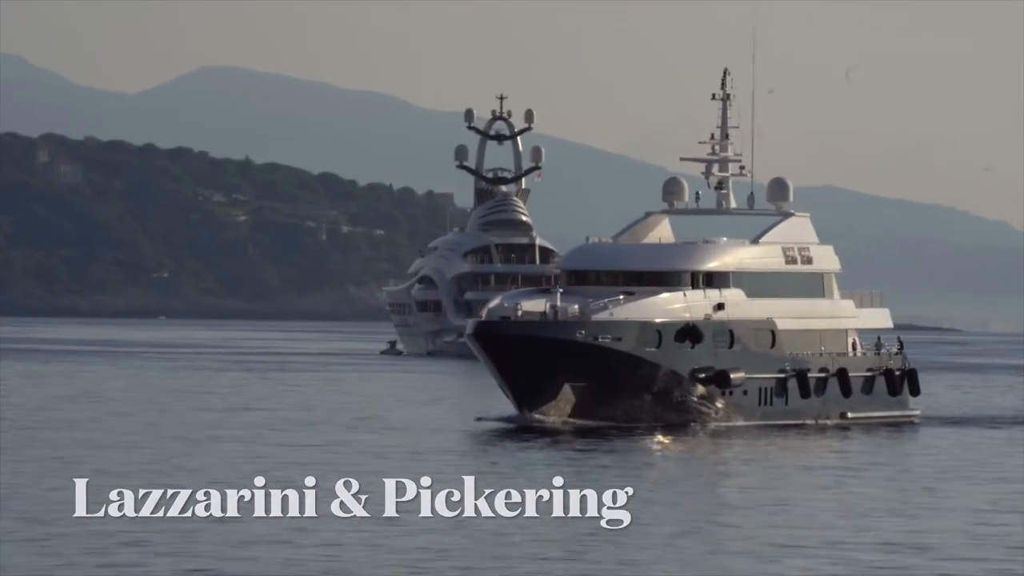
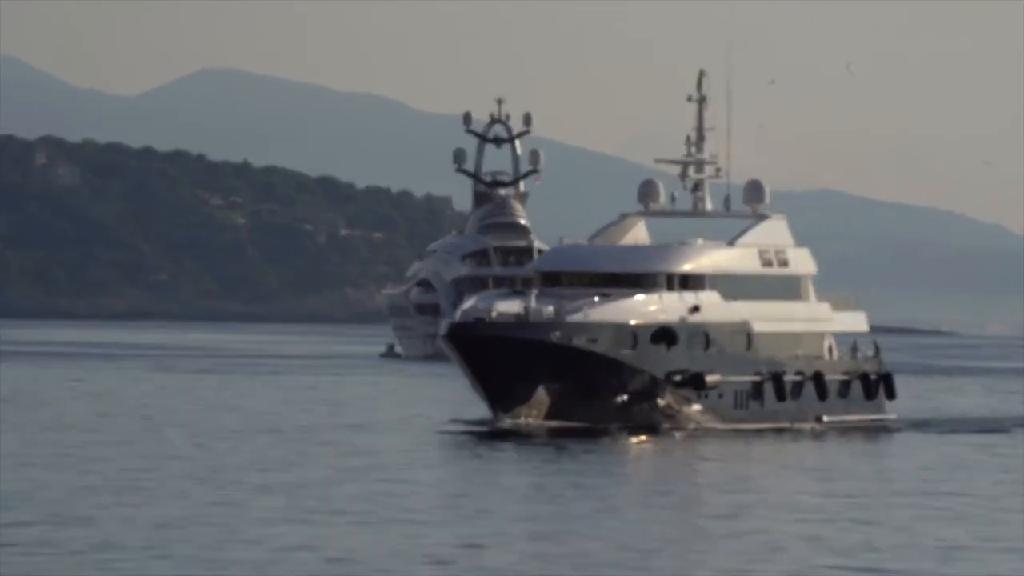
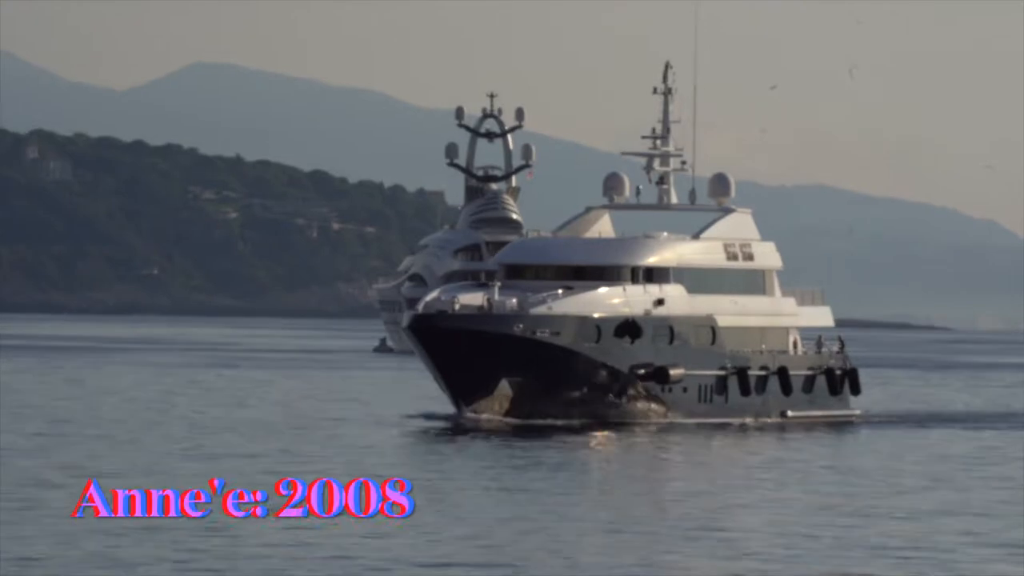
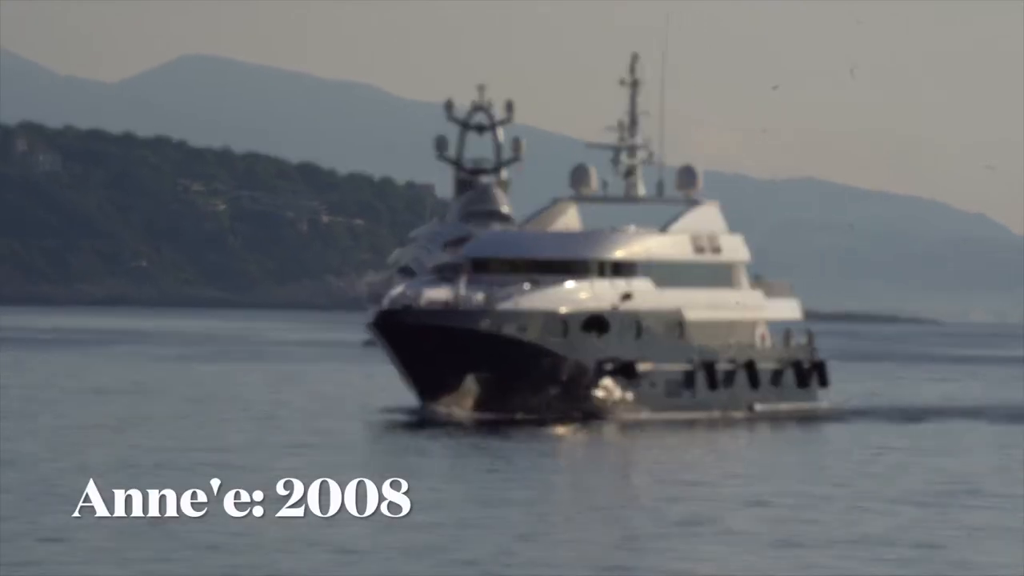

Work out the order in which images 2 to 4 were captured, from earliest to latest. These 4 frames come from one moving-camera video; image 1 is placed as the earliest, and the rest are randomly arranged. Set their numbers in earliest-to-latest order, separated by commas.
2, 3, 4
